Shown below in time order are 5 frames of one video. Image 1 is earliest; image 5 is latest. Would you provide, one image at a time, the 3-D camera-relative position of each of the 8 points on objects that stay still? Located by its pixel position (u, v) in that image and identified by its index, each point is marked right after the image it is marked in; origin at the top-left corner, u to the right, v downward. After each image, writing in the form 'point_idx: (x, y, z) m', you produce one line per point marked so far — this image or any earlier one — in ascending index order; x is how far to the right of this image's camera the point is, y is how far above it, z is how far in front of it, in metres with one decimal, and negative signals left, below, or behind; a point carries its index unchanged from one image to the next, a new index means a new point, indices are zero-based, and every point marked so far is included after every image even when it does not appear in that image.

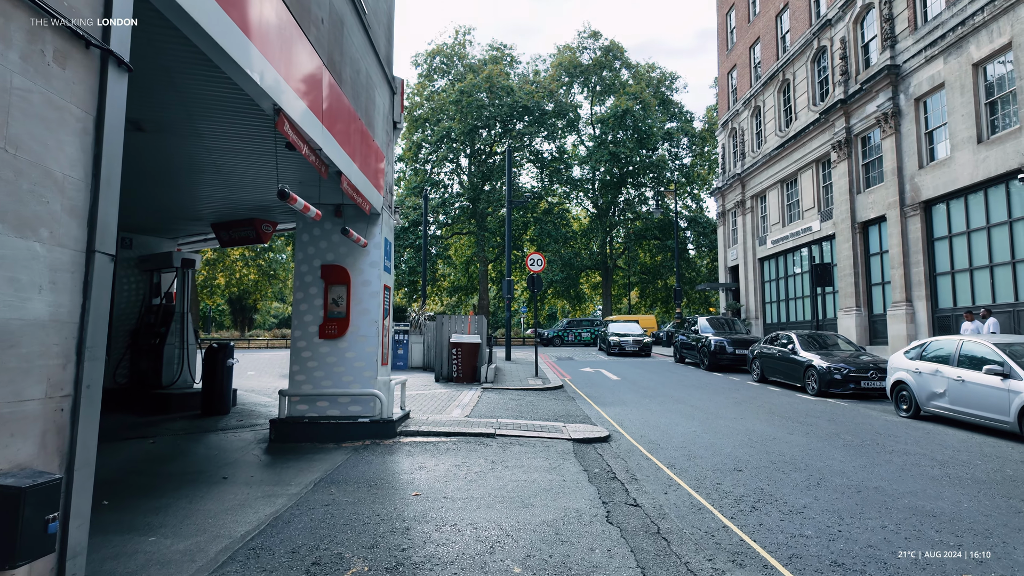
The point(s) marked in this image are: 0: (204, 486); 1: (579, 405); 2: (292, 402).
0: (-3.1, -2.0, +5.9) m
1: (+1.3, -2.3, +11.6) m
2: (-3.1, -1.6, +8.3) m
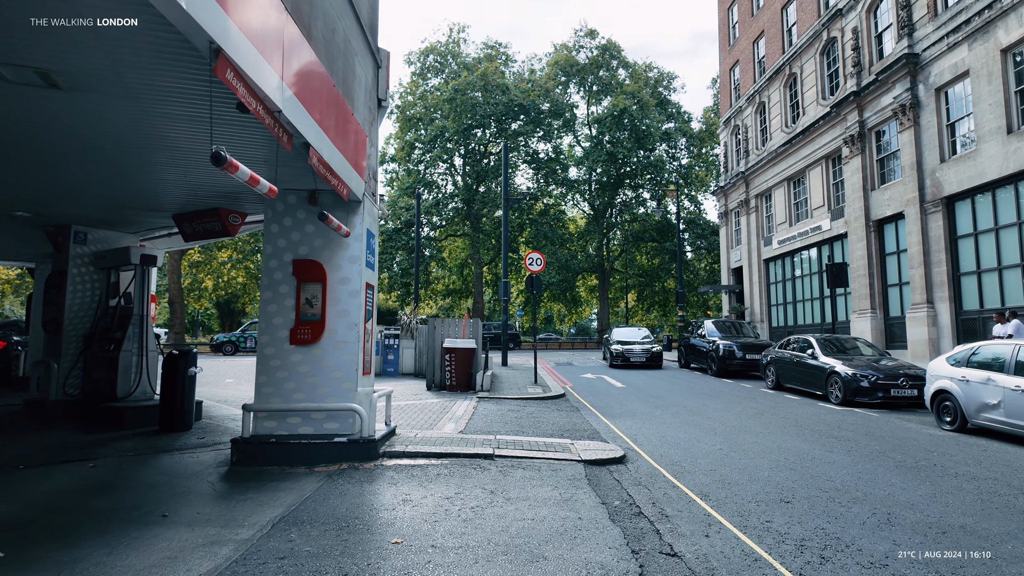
0: (-3.0, -1.9, +4.8) m
1: (+1.3, -2.3, +10.5) m
2: (-3.1, -1.6, +7.1) m
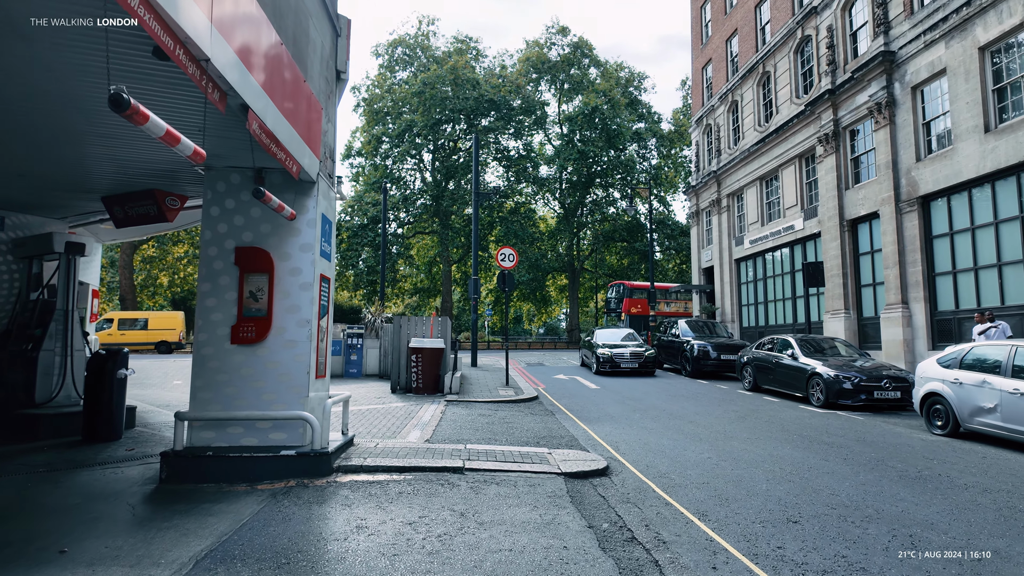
0: (-3.2, -1.8, +3.9) m
1: (+0.8, -2.2, +9.8) m
2: (-3.4, -1.5, +6.2) m
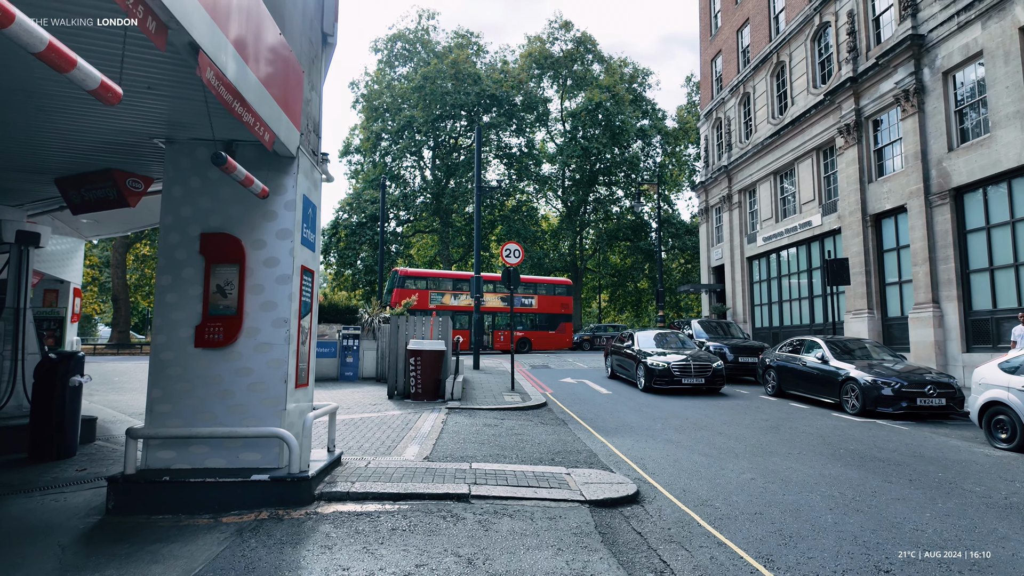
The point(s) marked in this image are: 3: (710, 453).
0: (-3.1, -1.8, +2.9) m
1: (+0.9, -2.2, +8.9) m
2: (-3.2, -1.4, +5.3) m
3: (+2.5, -2.1, +7.4) m
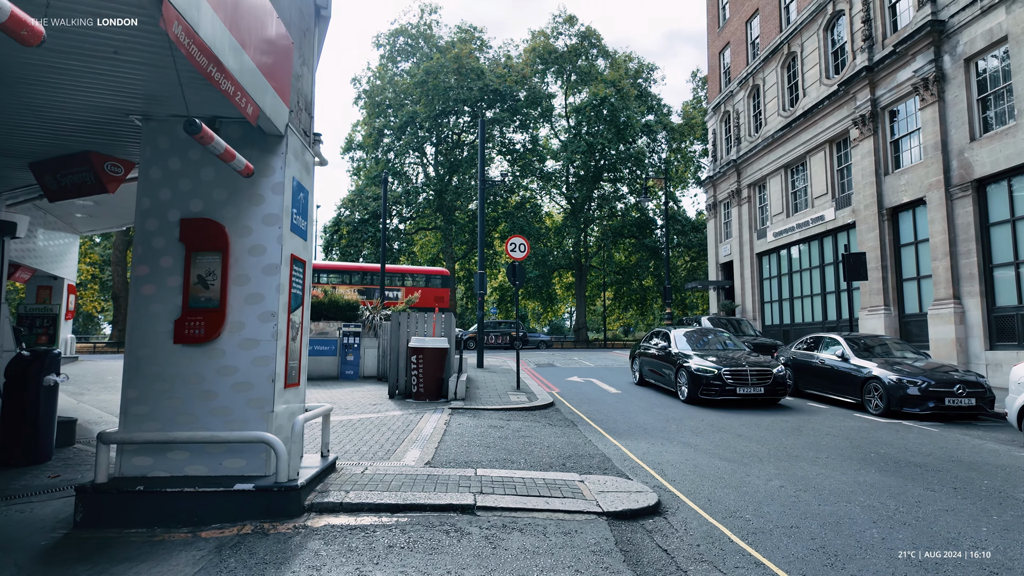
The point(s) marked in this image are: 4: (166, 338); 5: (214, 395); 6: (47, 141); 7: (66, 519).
0: (-3.0, -1.7, +2.5) m
1: (+1.0, -2.1, +8.4) m
2: (-3.1, -1.3, +4.8) m
3: (+2.6, -2.0, +6.9) m
4: (-2.9, -0.4, +4.9) m
5: (-2.5, -0.9, +4.9) m
6: (-4.7, +1.5, +6.0) m
7: (-3.5, -1.8, +4.7) m
